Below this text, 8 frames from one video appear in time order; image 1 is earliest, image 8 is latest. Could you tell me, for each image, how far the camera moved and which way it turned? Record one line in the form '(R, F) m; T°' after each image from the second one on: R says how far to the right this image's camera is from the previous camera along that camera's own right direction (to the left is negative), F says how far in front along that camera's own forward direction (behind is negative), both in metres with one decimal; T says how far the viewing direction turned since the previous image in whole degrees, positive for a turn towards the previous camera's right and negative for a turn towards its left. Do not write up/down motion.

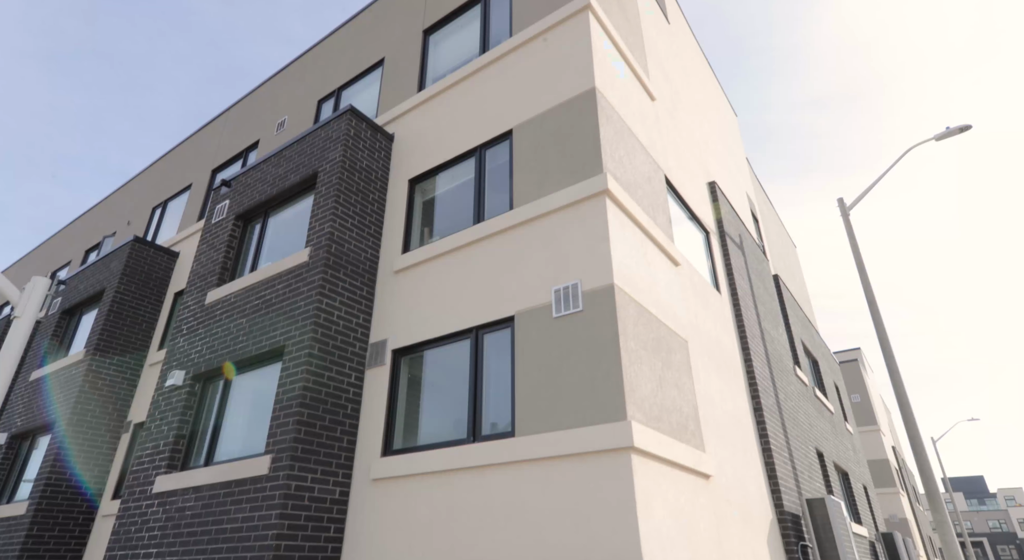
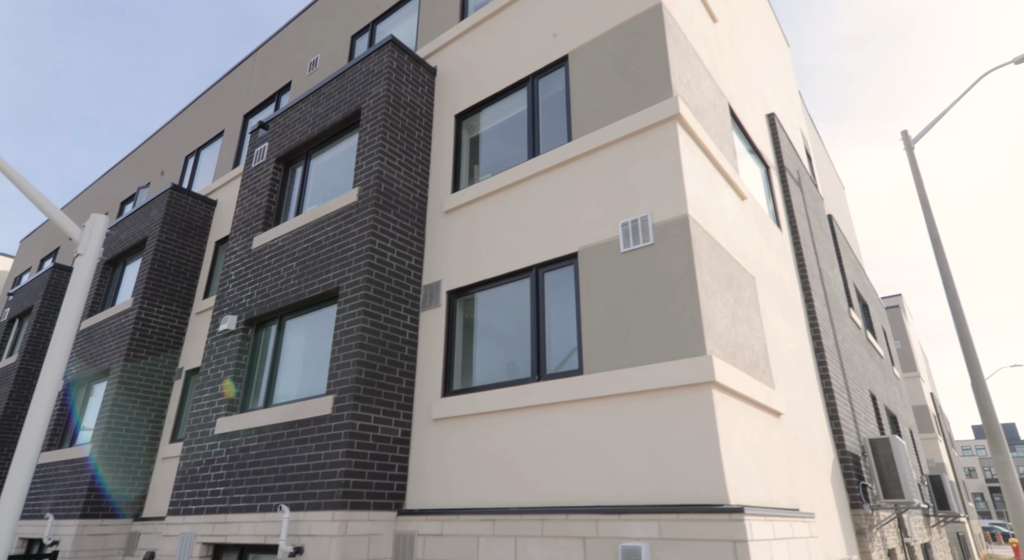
(-0.4, +0.2) m; -2°
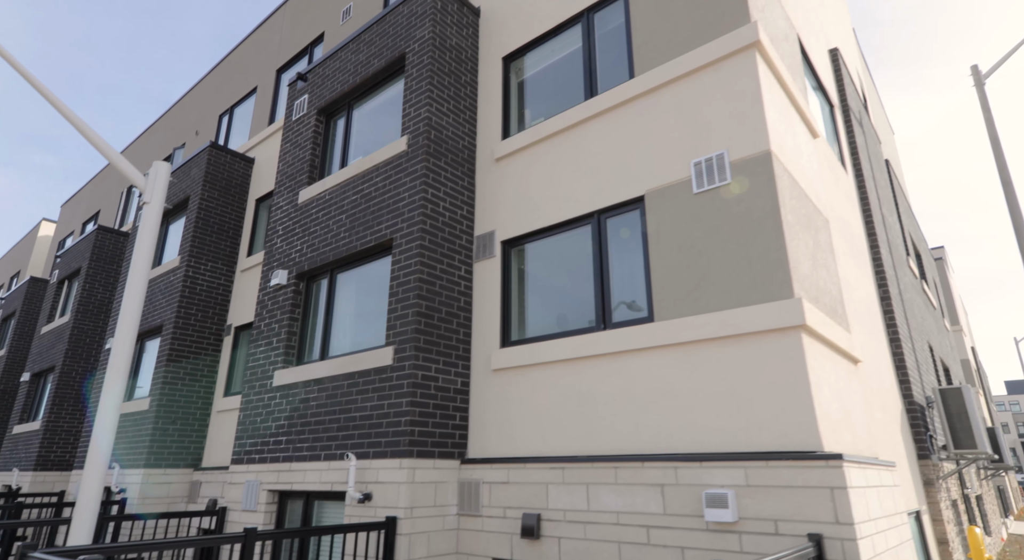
(-0.4, +0.2) m; -2°
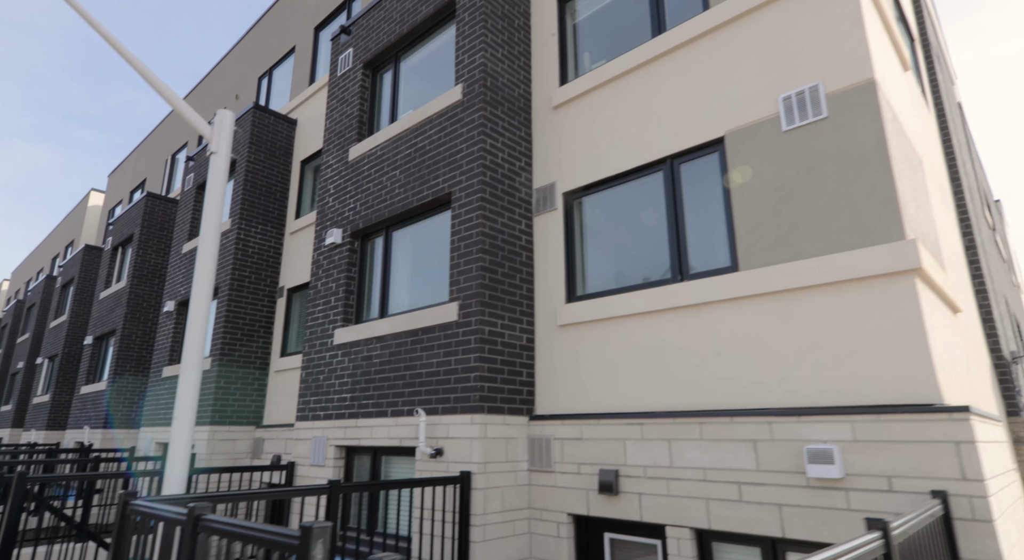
(-0.4, +0.2) m; -3°
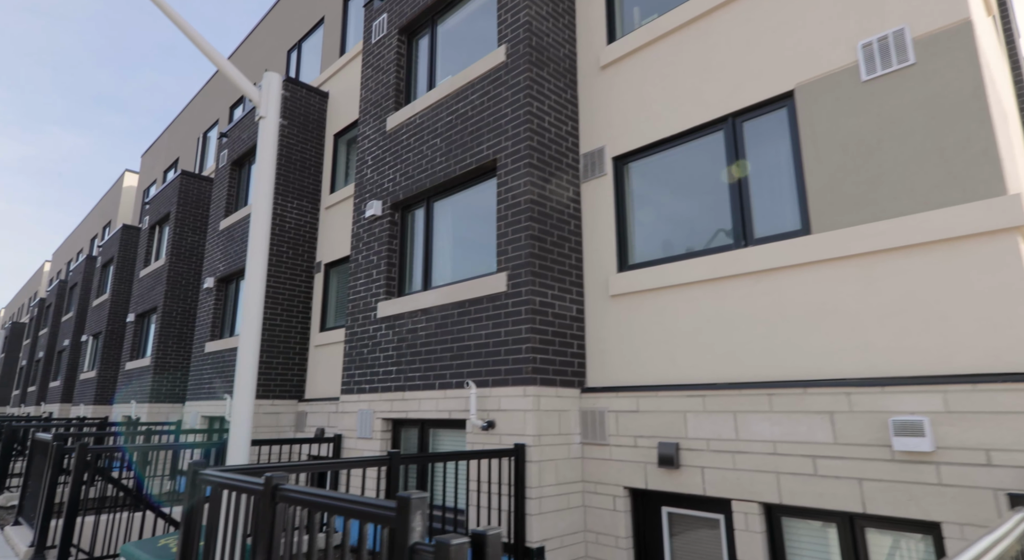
(-0.3, +0.2) m; -2°
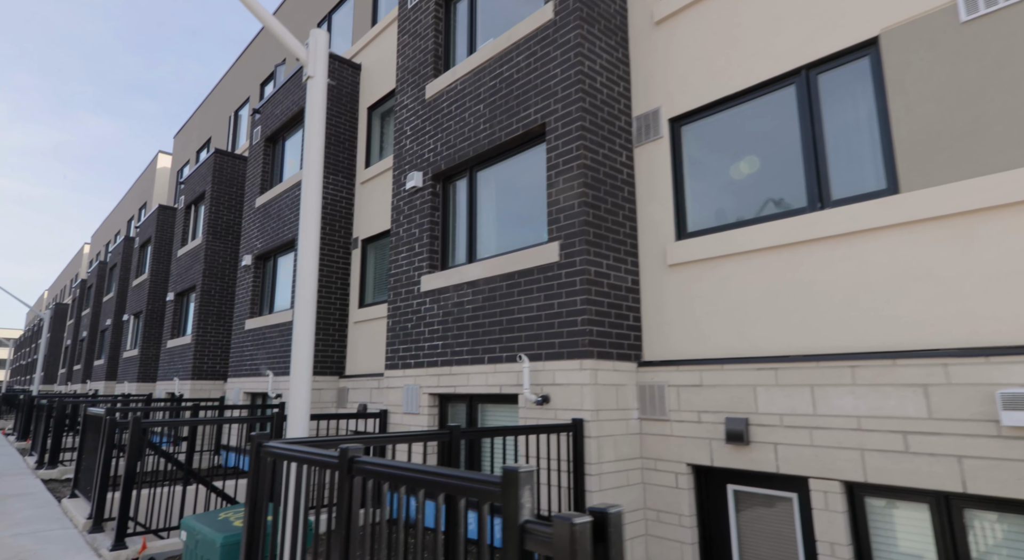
(-0.3, +0.3) m; -2°
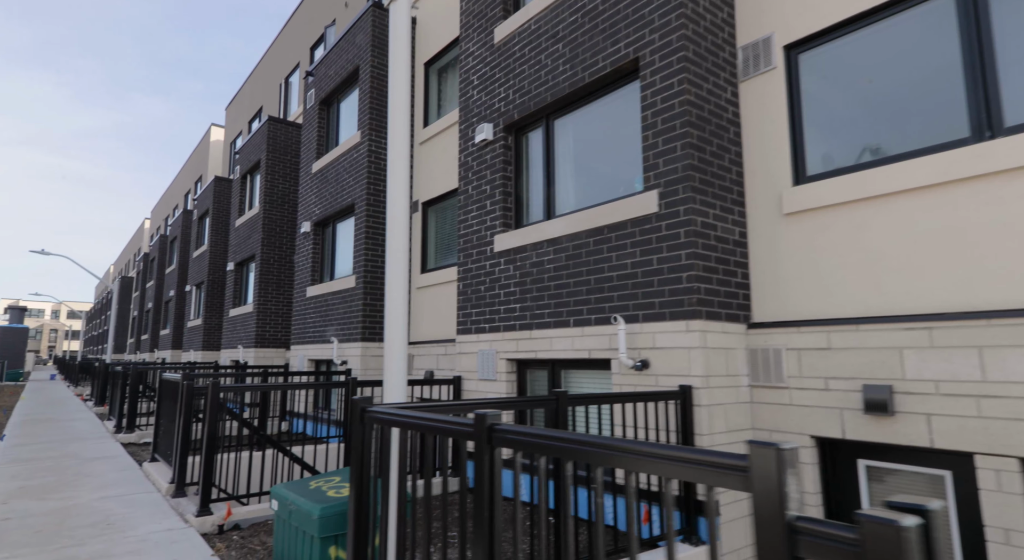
(-0.5, +0.5) m; -4°
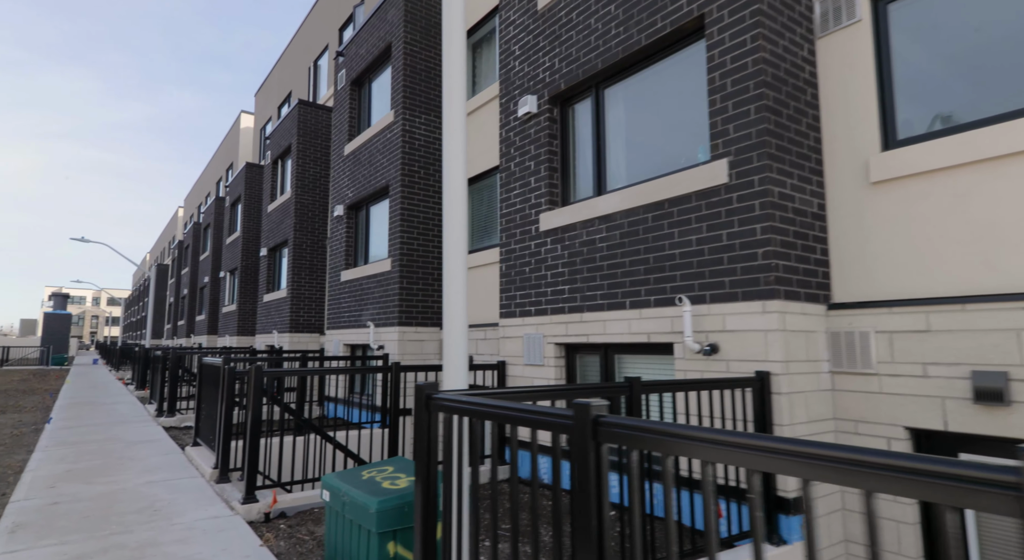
(-0.3, +0.4) m; -2°
